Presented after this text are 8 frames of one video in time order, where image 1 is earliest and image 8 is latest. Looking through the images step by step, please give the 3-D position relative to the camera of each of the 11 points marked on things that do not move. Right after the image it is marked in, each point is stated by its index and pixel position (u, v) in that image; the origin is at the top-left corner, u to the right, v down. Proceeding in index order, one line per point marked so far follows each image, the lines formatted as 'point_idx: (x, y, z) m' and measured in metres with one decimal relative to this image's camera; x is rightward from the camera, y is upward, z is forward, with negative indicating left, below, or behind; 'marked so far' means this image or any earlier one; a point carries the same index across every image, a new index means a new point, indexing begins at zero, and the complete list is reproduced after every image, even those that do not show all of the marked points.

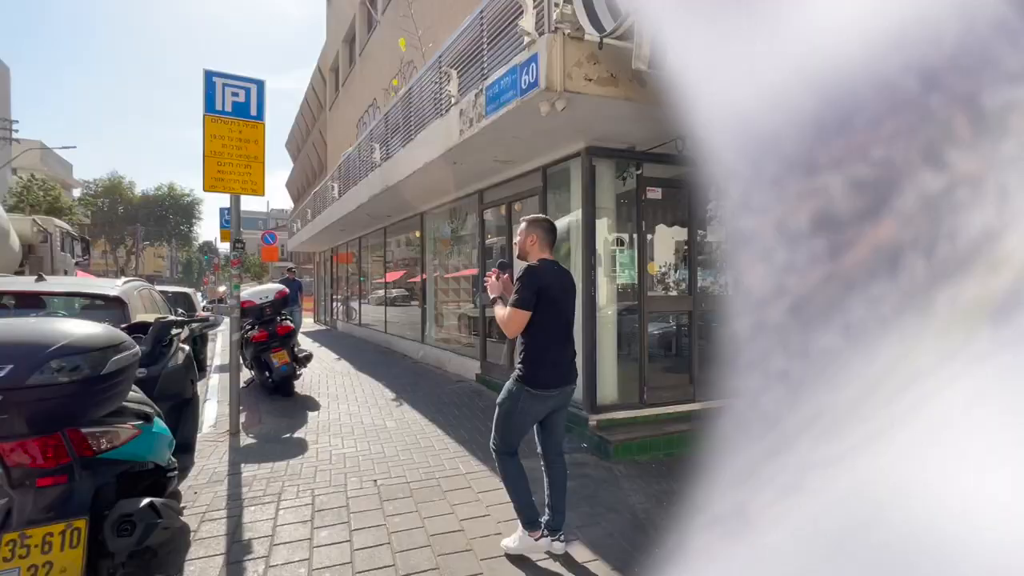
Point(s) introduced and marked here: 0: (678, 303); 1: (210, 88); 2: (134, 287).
0: (+2.1, -0.2, +6.0) m
1: (-3.7, +2.5, +5.8) m
2: (-5.2, 0.0, +6.5) m
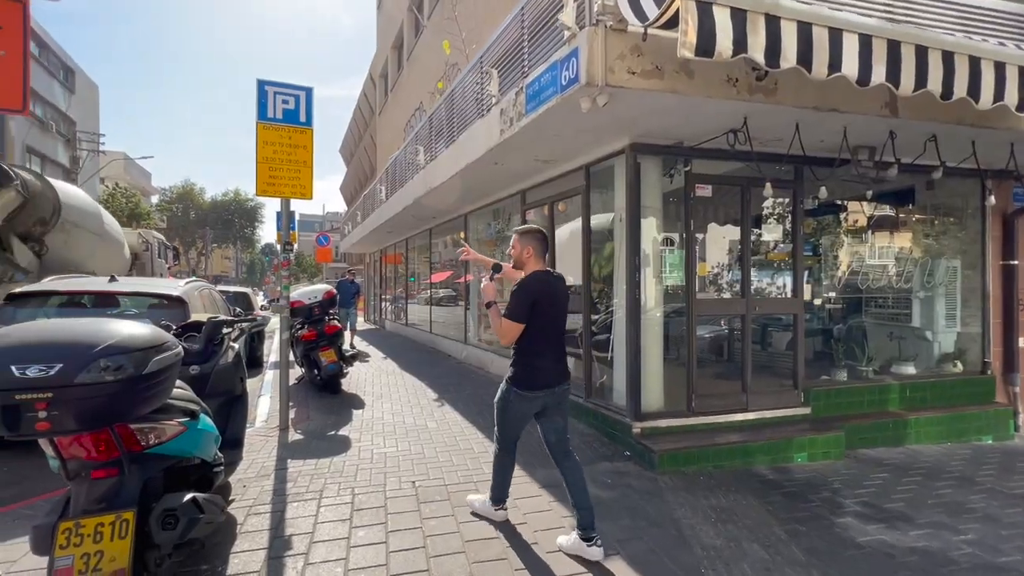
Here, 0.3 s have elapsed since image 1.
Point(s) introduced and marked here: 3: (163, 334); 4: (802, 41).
0: (+2.6, -0.2, +5.7) m
1: (-3.2, +2.5, +6.0) m
2: (-4.7, 0.0, +6.9) m
3: (-1.7, -0.2, +2.3) m
4: (+2.2, +1.9, +3.6) m
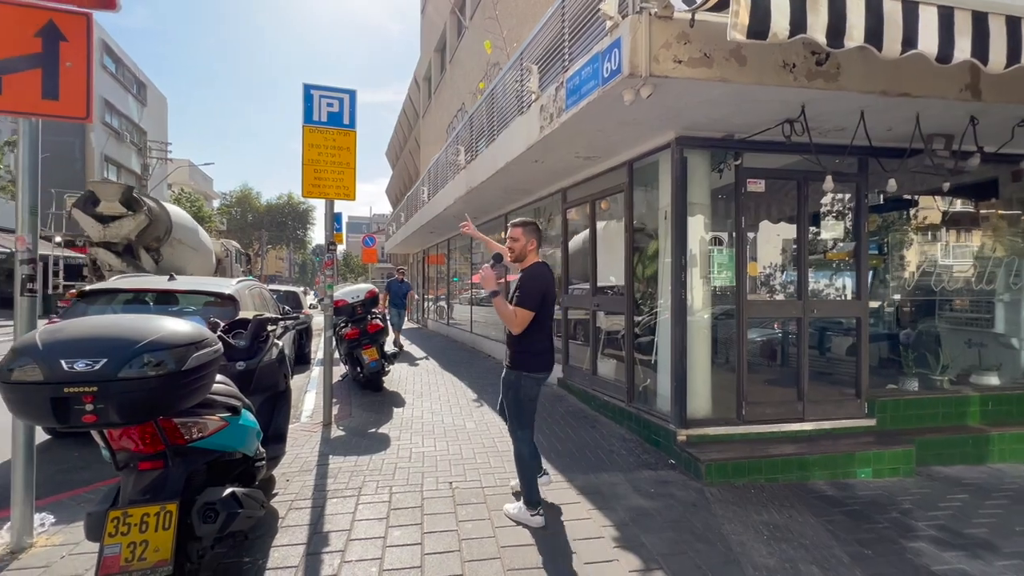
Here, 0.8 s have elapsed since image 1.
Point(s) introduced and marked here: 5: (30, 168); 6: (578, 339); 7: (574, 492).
0: (+3.1, -0.2, +5.3) m
1: (-2.7, +2.5, +6.2) m
2: (-4.1, 0.0, +7.2) m
3: (-1.6, -0.2, +2.4) m
4: (+2.5, +1.9, +3.3) m
5: (-3.5, +0.9, +3.4) m
6: (+1.0, -0.8, +7.6) m
7: (+0.6, -1.9, +4.3) m
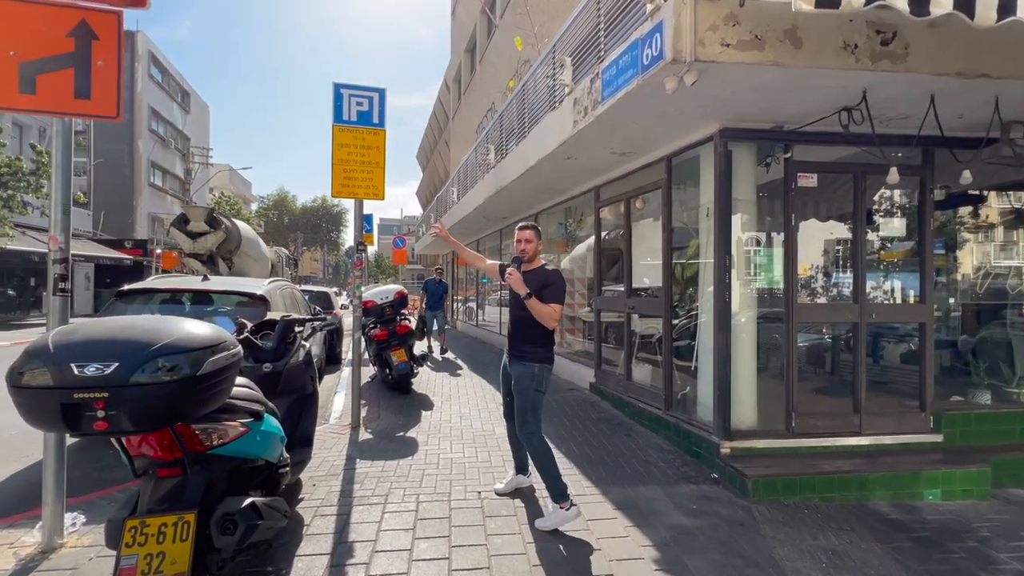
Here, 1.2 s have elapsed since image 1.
0: (+3.4, -0.3, +4.9) m
1: (-2.3, +2.5, +6.2) m
2: (-3.6, 0.0, +7.2) m
3: (-1.4, -0.2, +2.3) m
4: (+2.7, +1.9, +2.9) m
5: (-3.3, +0.9, +3.4) m
6: (+1.5, -0.8, +7.3) m
7: (+0.8, -1.9, +4.1) m
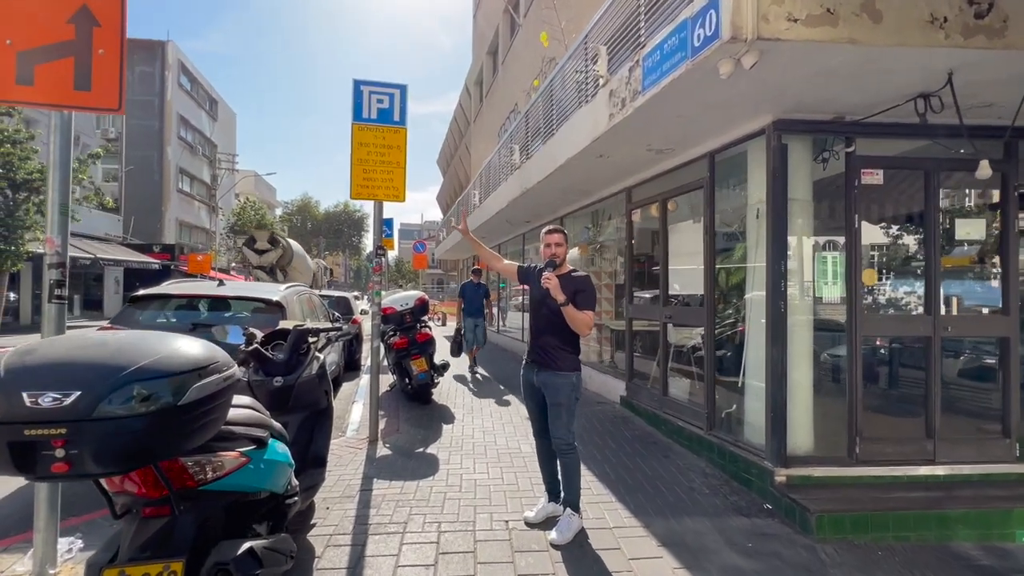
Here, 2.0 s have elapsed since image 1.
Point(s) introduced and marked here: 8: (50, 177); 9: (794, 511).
0: (+3.7, -0.4, +4.4) m
1: (-1.9, +2.4, +5.9) m
2: (-3.2, -0.1, +7.0) m
3: (-1.2, -0.3, +1.9) m
4: (+2.9, +1.8, +2.4) m
5: (-3.0, +0.8, +3.2) m
6: (+1.9, -0.9, +6.8) m
7: (+1.1, -2.0, +3.6) m
8: (-3.1, +0.7, +3.1) m
9: (+2.3, -1.9, +3.9) m
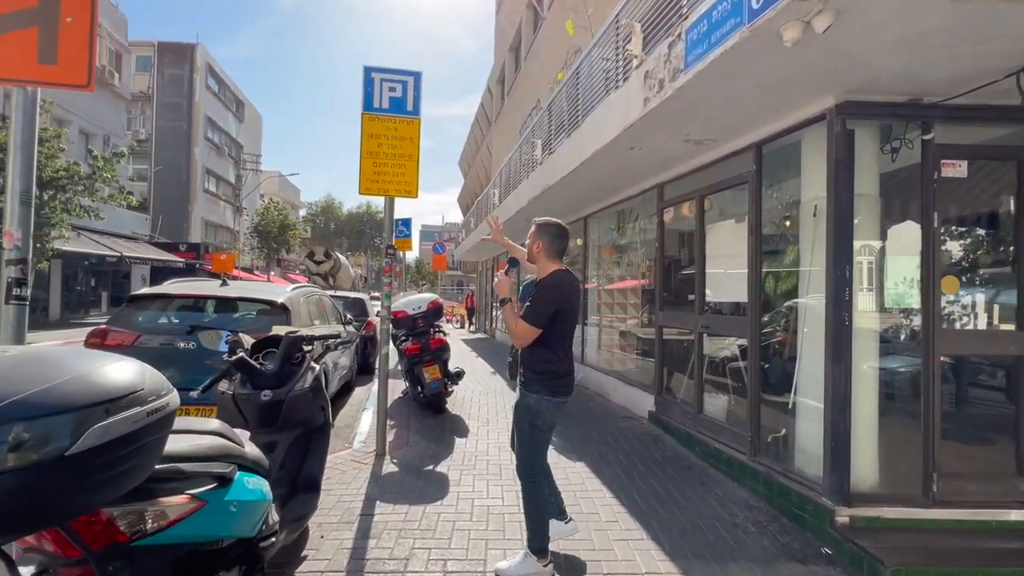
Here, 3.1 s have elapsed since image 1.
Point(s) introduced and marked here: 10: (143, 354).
0: (+3.9, -0.4, +3.8) m
1: (-1.7, +2.4, +5.5) m
2: (-2.9, -0.1, +6.6) m
3: (-1.1, -0.3, +1.5) m
4: (+3.0, +1.7, +1.8) m
5: (-2.9, +0.8, +2.8) m
6: (+2.1, -1.0, +6.2) m
7: (+1.2, -2.0, +3.1) m
8: (-3.0, +0.7, +2.8) m
9: (+2.5, -1.9, +3.3) m
10: (-3.9, -0.7, +5.1) m
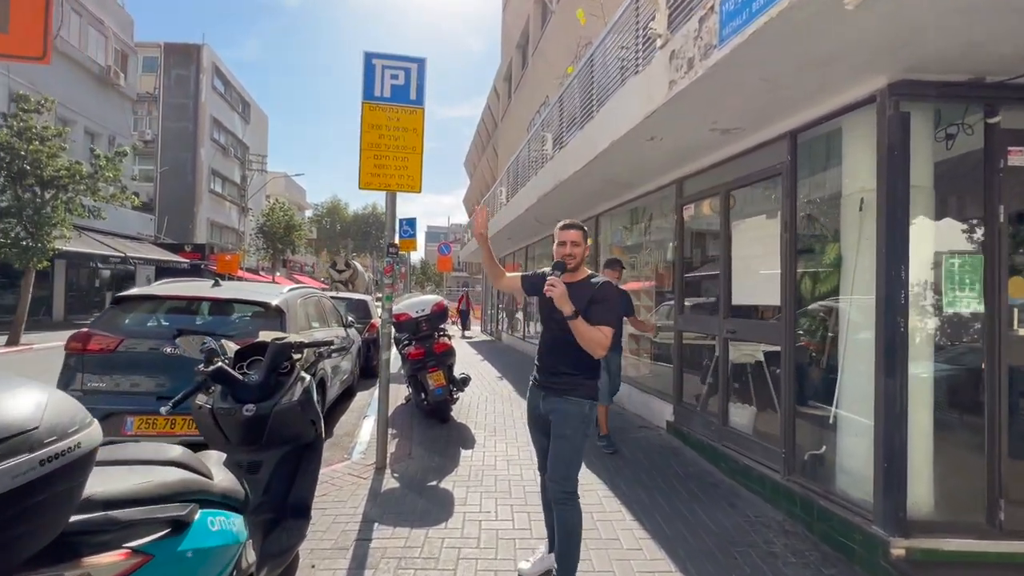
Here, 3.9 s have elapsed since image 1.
0: (+4.0, -0.5, +3.3) m
1: (-1.5, +2.3, +5.1) m
2: (-2.8, -0.1, +6.2) m
3: (-1.1, -0.3, +1.1) m
4: (+3.1, +1.7, +1.4) m
5: (-2.8, +0.8, +2.5) m
6: (+2.2, -1.0, +5.8) m
7: (+1.3, -2.0, +2.7) m
8: (-2.9, +0.7, +2.4) m
9: (+2.5, -1.9, +2.9) m
10: (-3.8, -0.7, +4.7) m
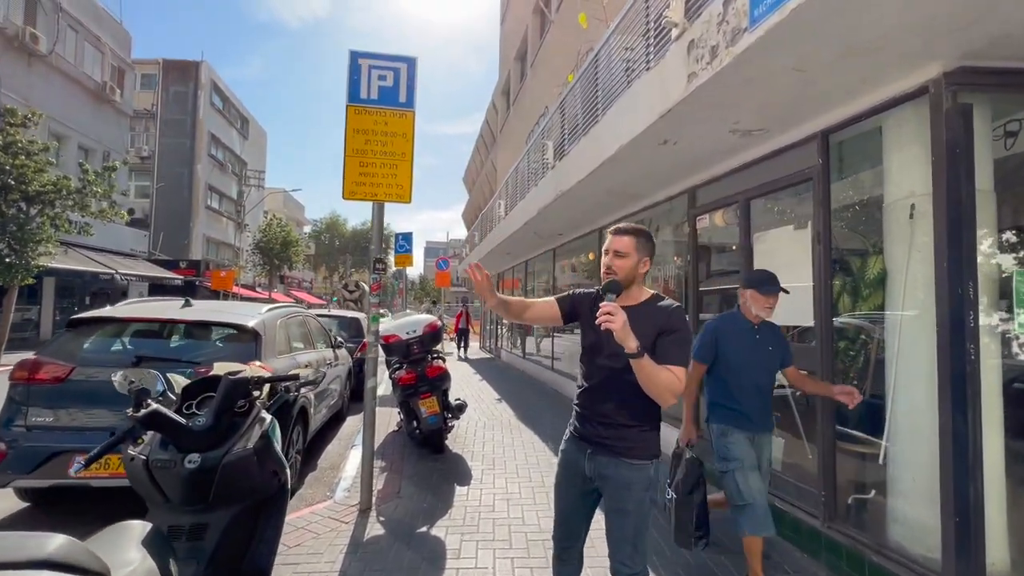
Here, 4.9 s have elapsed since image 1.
0: (+4.0, -0.6, +2.8) m
1: (-1.6, +2.2, +4.7) m
2: (-2.8, -0.3, +5.7) m
3: (-1.1, -0.3, +0.6) m
4: (+3.1, +1.7, +1.0) m
5: (-2.8, +0.7, +2.0) m
6: (+2.2, -1.2, +5.3) m
7: (+1.3, -2.1, +2.1) m
8: (-2.9, +0.6, +2.0) m
9: (+2.5, -2.0, +2.3) m
10: (-3.8, -0.9, +4.2) m
